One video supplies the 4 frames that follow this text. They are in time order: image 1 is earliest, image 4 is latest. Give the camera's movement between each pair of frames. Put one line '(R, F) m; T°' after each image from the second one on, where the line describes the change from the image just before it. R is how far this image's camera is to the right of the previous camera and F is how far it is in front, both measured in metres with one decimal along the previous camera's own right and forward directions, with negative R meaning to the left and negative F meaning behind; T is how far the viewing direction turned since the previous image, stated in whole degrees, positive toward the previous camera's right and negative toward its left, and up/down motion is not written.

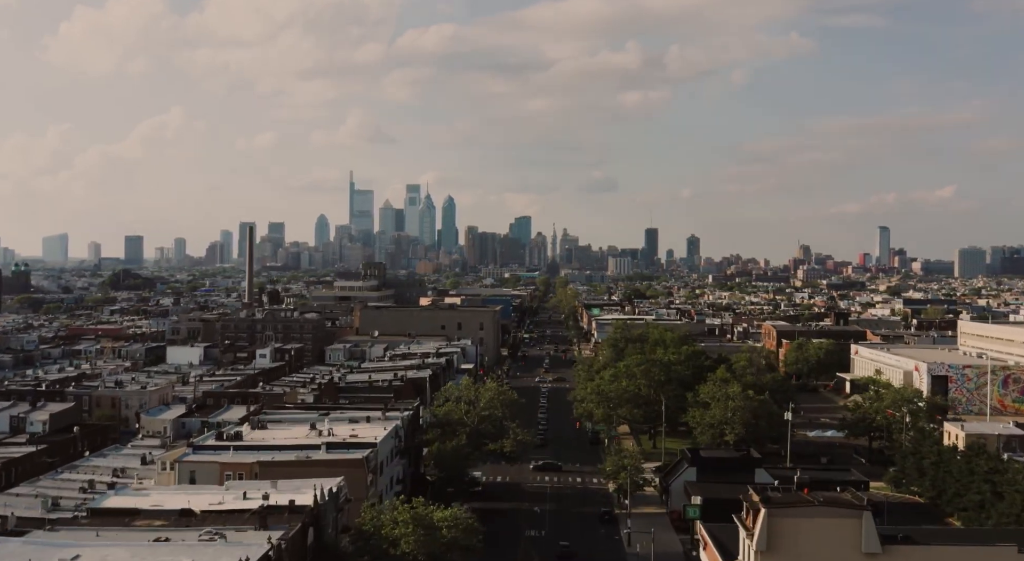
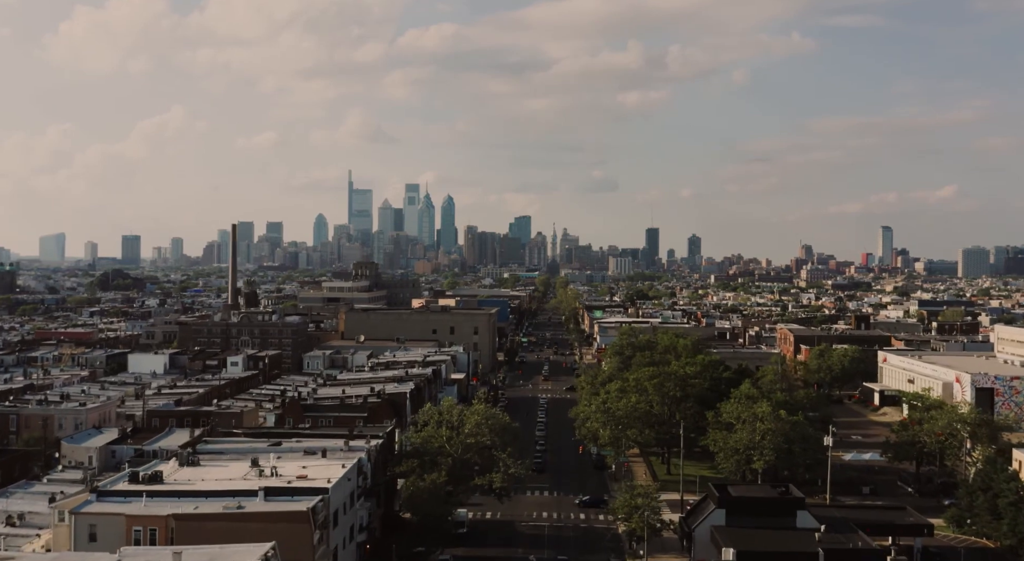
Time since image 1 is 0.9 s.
(+0.4, +7.6) m; 0°
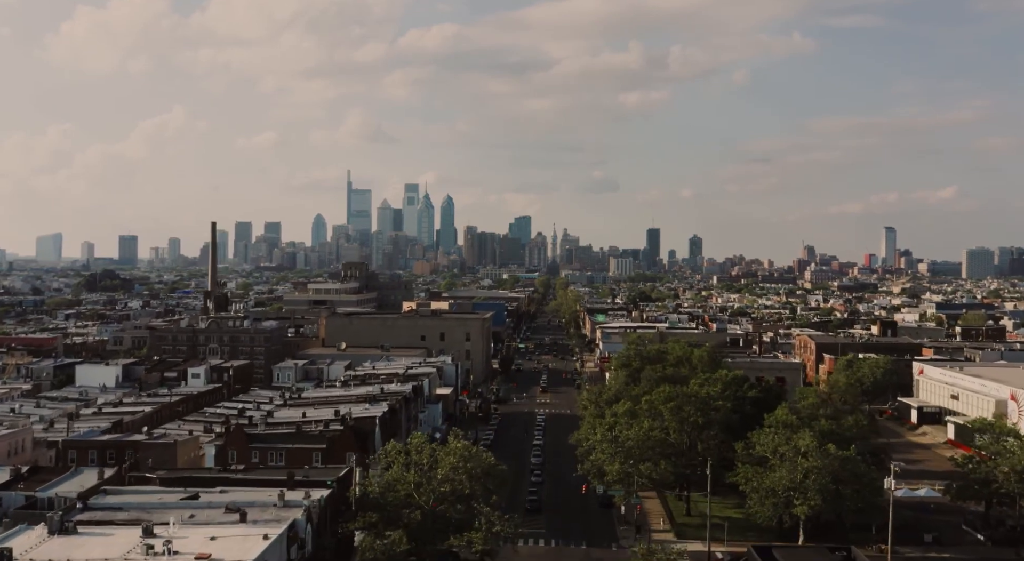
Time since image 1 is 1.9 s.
(+0.5, +8.2) m; 0°
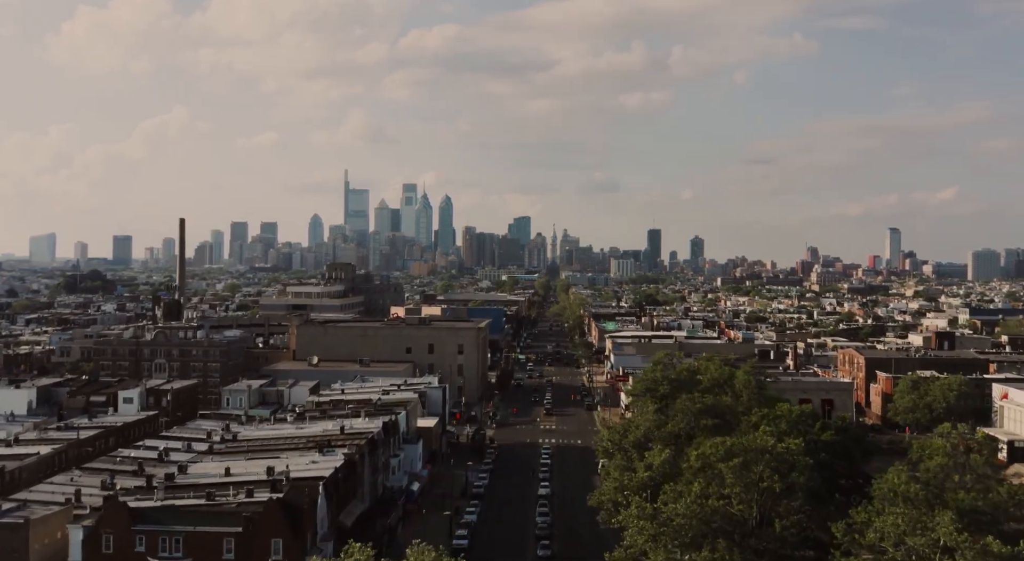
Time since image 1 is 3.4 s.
(0.0, +12.3) m; 0°
